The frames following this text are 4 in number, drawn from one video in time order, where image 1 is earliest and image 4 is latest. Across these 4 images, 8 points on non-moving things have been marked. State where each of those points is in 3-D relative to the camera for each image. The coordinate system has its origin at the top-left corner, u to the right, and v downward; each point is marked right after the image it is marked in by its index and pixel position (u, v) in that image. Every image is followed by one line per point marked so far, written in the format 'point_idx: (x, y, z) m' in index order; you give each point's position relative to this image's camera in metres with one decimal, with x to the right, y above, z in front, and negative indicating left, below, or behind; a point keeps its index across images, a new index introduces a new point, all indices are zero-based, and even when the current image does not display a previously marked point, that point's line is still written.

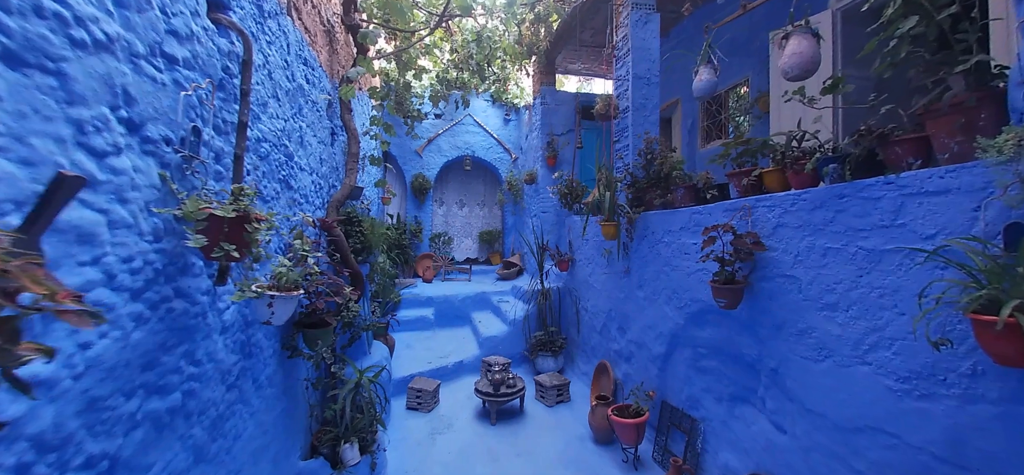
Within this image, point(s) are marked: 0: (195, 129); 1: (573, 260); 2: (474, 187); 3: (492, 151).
0: (-1.2, +0.4, +1.3) m
1: (+0.8, -0.3, +4.6) m
2: (-0.9, +1.2, +7.6) m
3: (-0.4, +1.9, +7.2) m
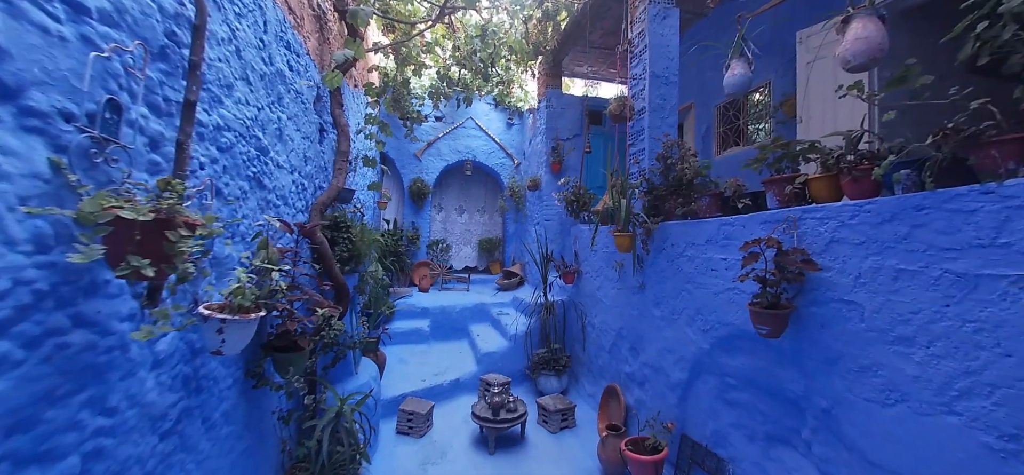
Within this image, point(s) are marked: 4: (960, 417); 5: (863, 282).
0: (-1.2, +0.4, +1.0) m
1: (+0.9, -0.4, +4.3) m
2: (-0.8, +1.0, +7.4) m
3: (-0.4, +1.7, +7.0) m
4: (+1.7, -0.7, +1.3) m
5: (+1.7, -0.2, +1.6) m
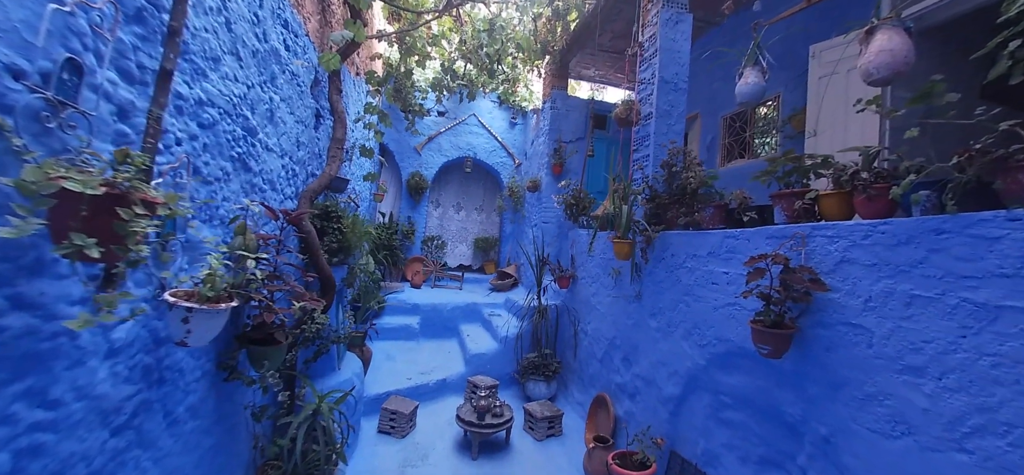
0: (-1.1, +0.5, +0.9) m
1: (+0.8, -0.5, +4.2) m
2: (-0.9, +1.0, +7.3) m
3: (-0.3, +1.7, +6.9) m
4: (+1.6, -0.8, +1.2) m
5: (+1.6, -0.3, +1.5) m
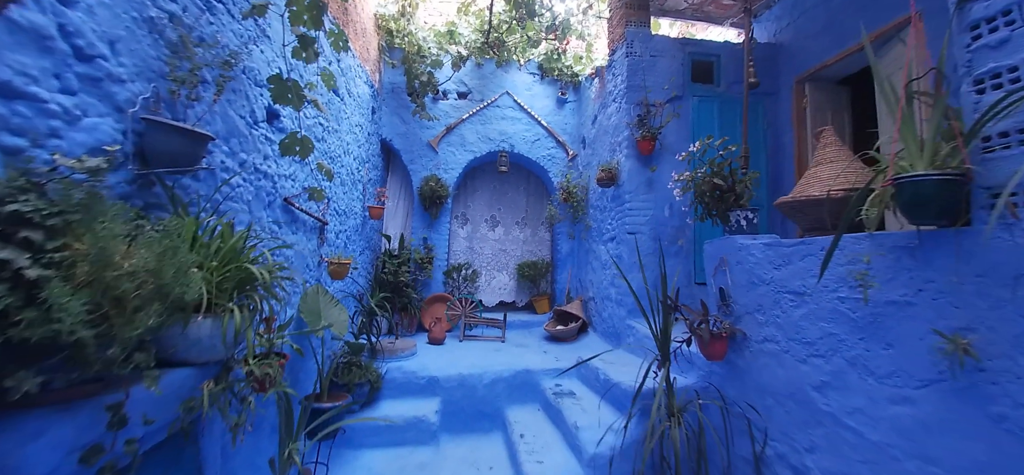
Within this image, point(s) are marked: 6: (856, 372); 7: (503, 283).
0: (-1.0, +0.4, -1.0) m
1: (+1.4, -0.6, +2.1) m
2: (0.0, +0.6, +5.3) m
3: (+0.4, +1.4, +4.9) m
4: (+1.9, -0.6, -1.1) m
5: (+1.9, -0.2, -0.7) m
6: (+1.5, -0.6, +1.4) m
7: (-0.2, -0.7, +5.2) m
